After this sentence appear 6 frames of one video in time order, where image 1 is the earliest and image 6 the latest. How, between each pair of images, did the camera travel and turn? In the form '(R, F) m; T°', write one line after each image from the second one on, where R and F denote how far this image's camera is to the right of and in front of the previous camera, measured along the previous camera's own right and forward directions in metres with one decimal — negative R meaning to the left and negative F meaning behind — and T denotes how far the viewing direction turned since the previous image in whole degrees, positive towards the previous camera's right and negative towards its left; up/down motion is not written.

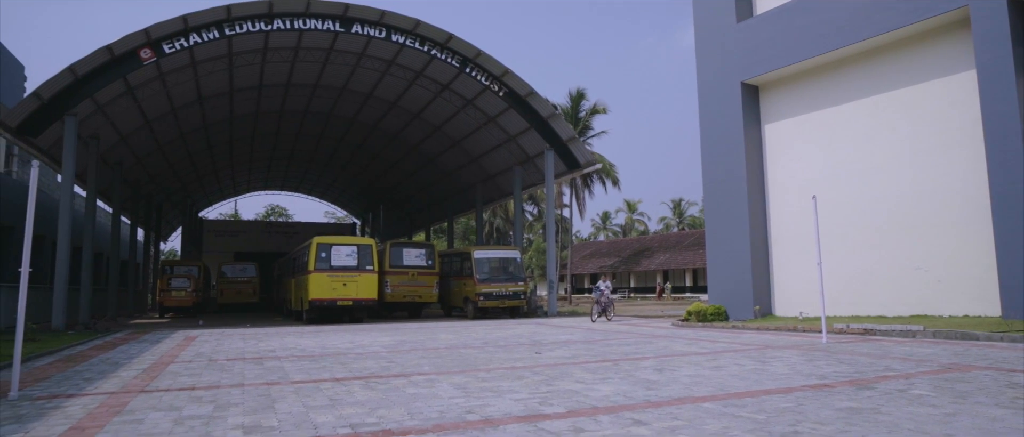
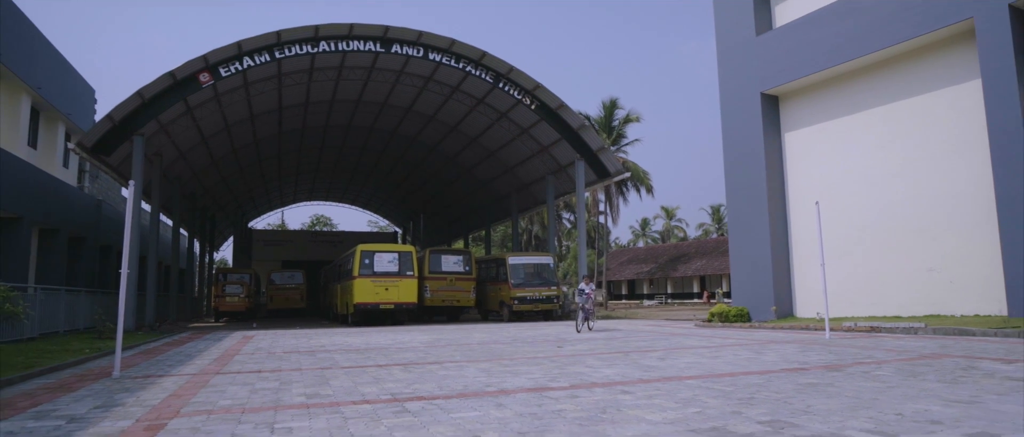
(+0.3, -1.2) m; -3°
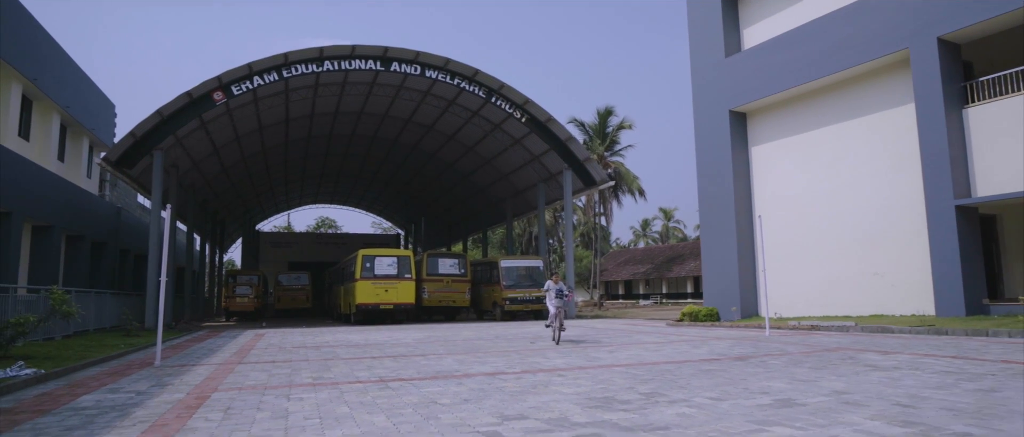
(+0.5, -1.8) m; 0°
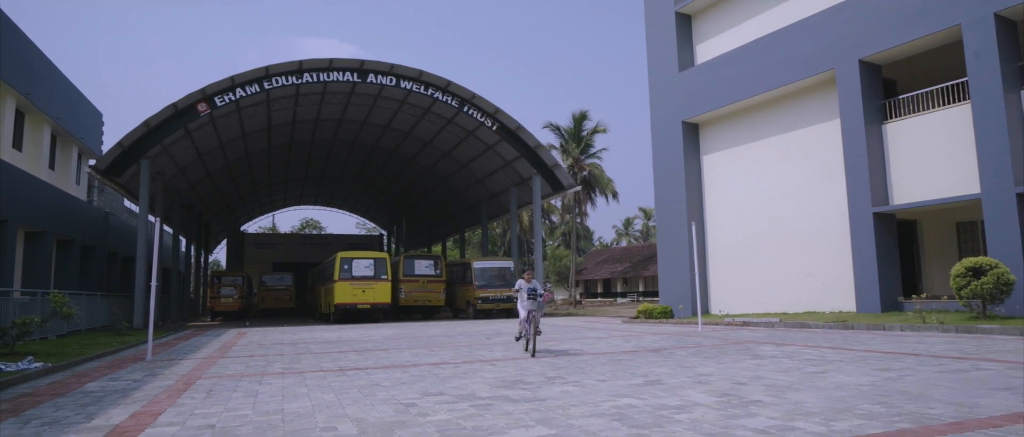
(+0.7, -1.5) m; +1°
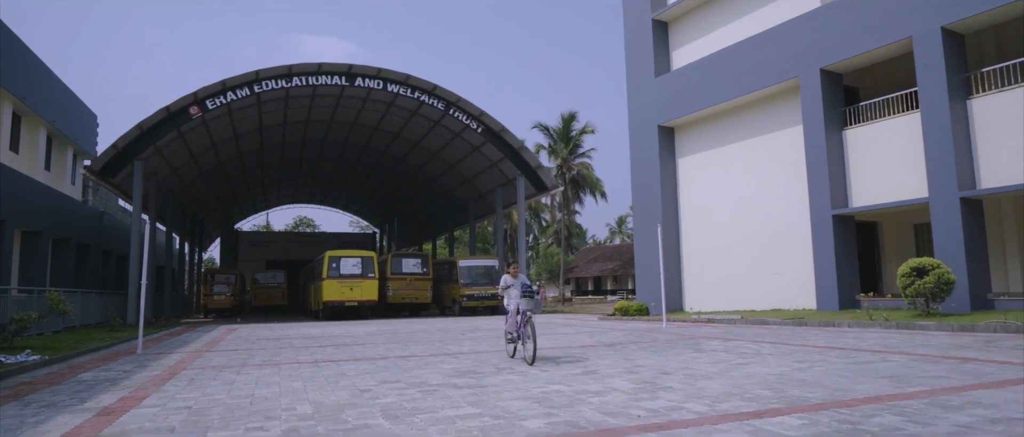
(+0.6, -0.8) m; 0°
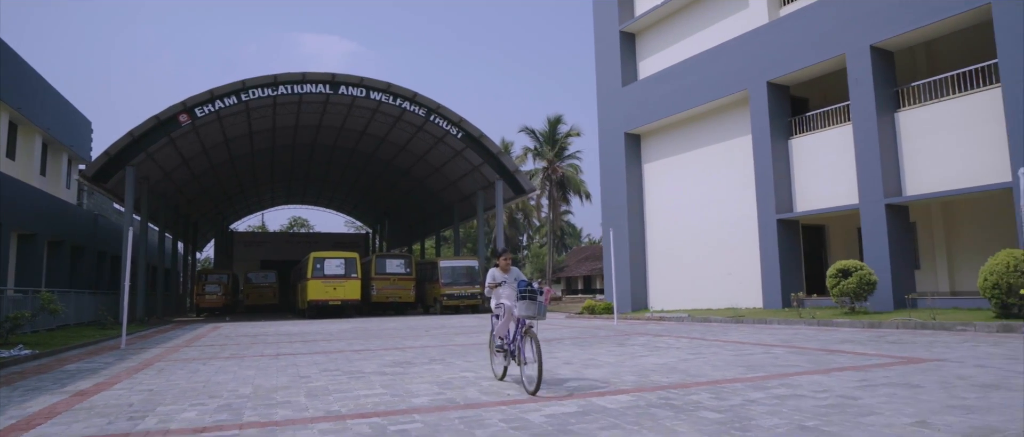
(+1.0, -1.2) m; 0°
